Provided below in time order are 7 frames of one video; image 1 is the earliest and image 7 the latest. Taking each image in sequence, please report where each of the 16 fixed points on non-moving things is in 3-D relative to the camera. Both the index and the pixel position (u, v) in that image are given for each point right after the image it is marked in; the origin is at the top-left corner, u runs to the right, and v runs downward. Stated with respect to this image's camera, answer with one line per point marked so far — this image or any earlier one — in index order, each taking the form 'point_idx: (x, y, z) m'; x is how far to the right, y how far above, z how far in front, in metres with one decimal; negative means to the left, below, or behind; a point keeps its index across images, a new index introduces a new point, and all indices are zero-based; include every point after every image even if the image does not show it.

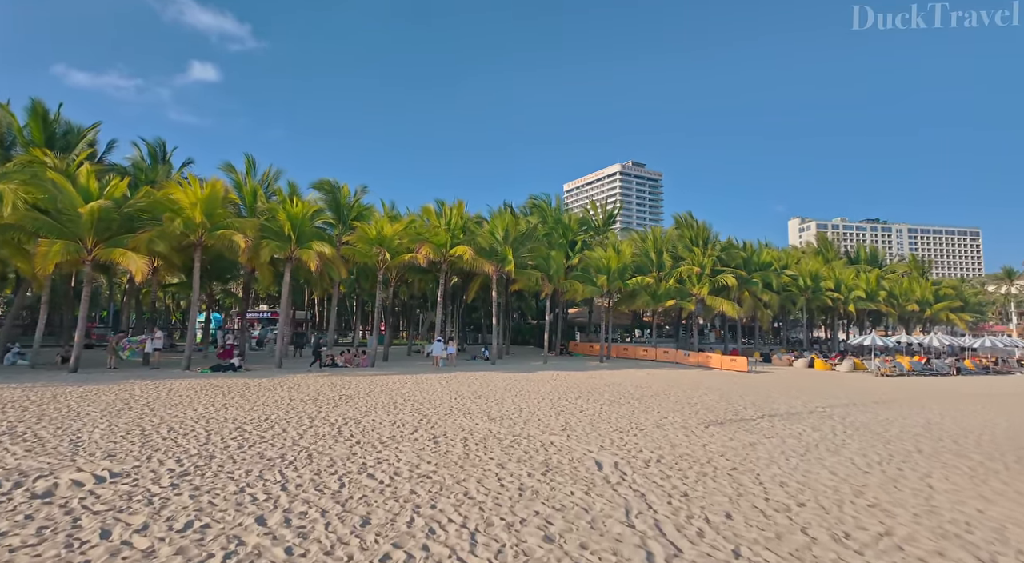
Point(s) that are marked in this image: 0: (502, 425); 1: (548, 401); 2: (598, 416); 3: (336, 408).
0: (-0.2, -2.6, +10.0) m
1: (+0.9, -3.0, +14.2) m
2: (+1.8, -2.8, +11.8) m
3: (-3.7, -2.7, +11.7) m
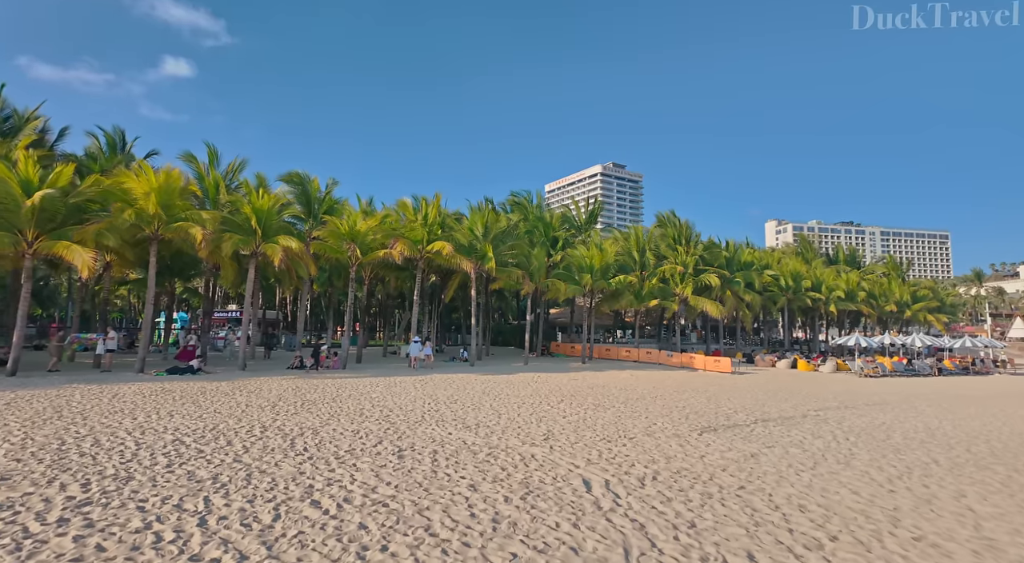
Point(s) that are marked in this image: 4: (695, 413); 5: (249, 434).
0: (-0.6, -2.5, +9.0) m
1: (+0.4, -3.0, +13.3) m
2: (+1.4, -2.7, +10.9) m
3: (-4.1, -2.6, +10.6) m
4: (+4.4, -3.1, +13.3) m
5: (-4.1, -2.4, +8.8) m
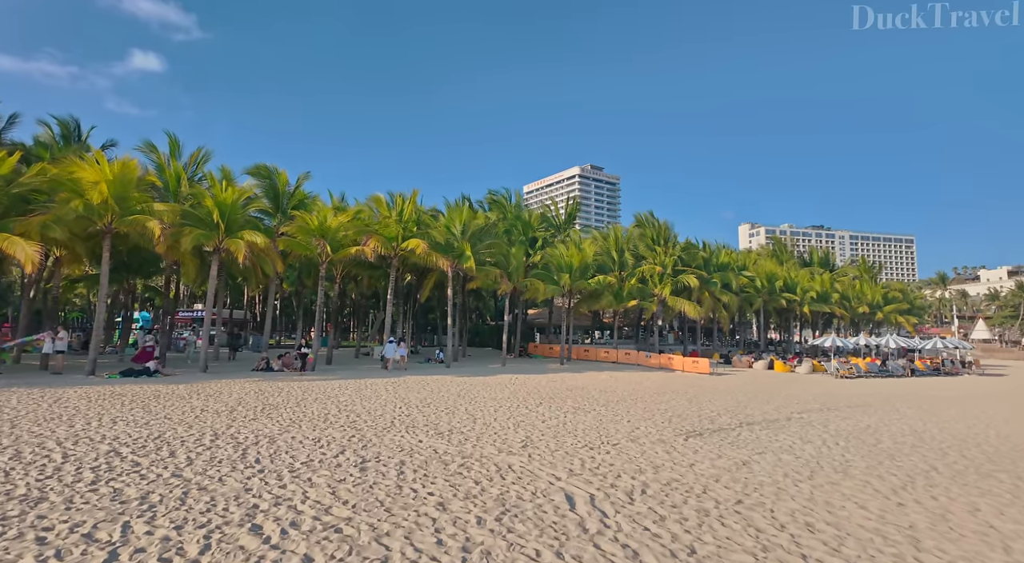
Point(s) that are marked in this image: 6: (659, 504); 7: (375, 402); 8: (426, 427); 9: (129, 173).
0: (-0.9, -2.4, +8.3) m
1: (-0.1, -2.9, +12.7) m
2: (+0.9, -2.7, +10.3) m
3: (-4.6, -2.5, +9.8) m
4: (+3.8, -3.1, +12.9) m
5: (-4.5, -2.3, +8.0) m
6: (+1.4, -2.1, +5.2) m
7: (-3.3, -2.9, +13.3) m
8: (-1.5, -2.5, +9.7) m
9: (-10.9, +3.1, +15.9) m
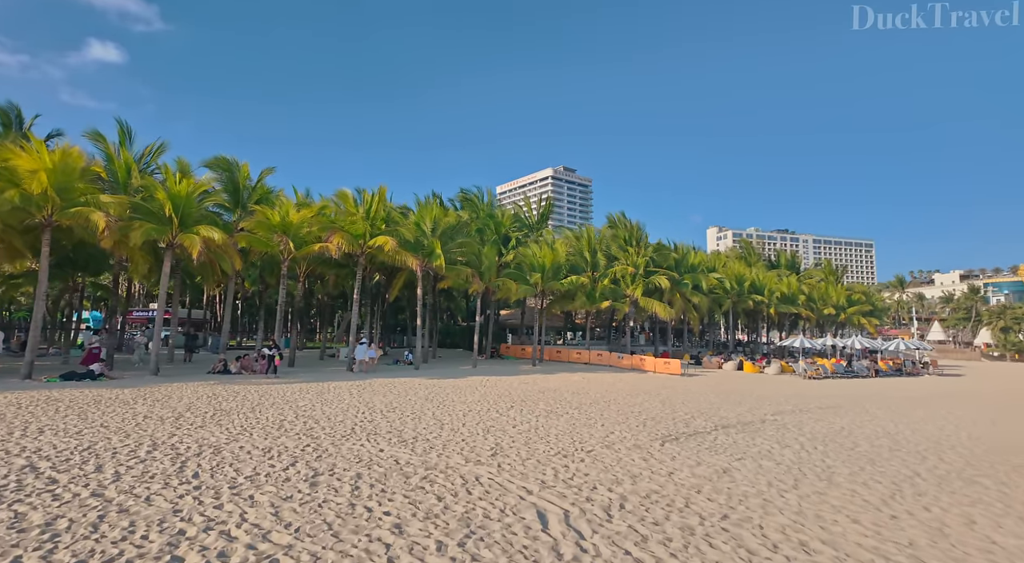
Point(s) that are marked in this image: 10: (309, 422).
0: (-1.4, -2.4, +7.8) m
1: (-0.8, -2.9, +12.1) m
2: (+0.4, -2.7, +9.8) m
3: (-5.1, -2.4, +9.1) m
4: (+3.1, -3.1, +12.5) m
5: (-4.9, -2.2, +7.2) m
6: (+1.1, -2.0, +4.7) m
7: (-4.0, -2.8, +12.6) m
8: (-2.0, -2.5, +9.1) m
9: (-11.7, +3.2, +14.8) m
10: (-3.7, -2.6, +10.3) m
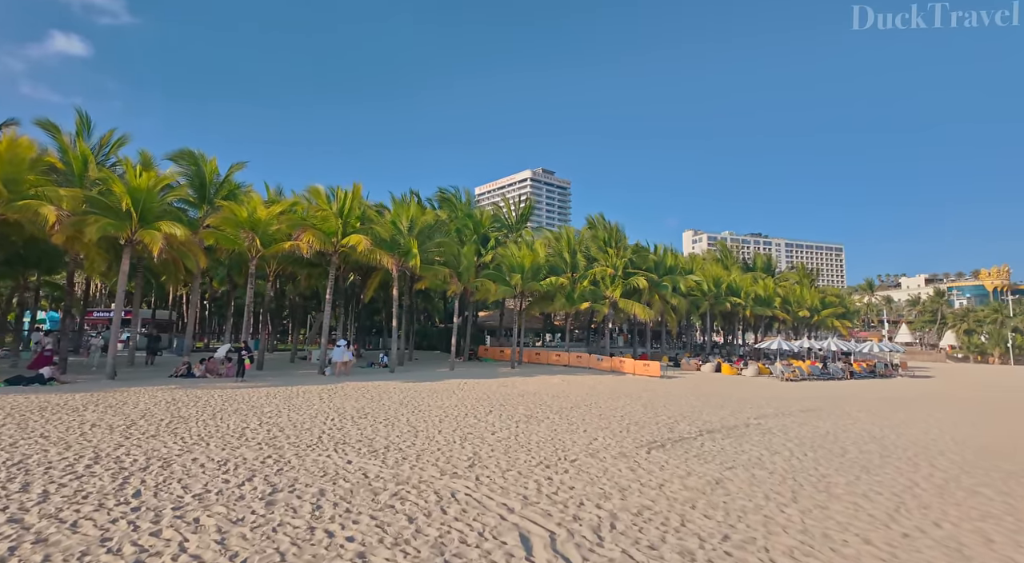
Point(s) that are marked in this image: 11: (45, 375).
0: (-1.6, -2.3, +7.2) m
1: (-1.3, -2.8, +11.5) m
2: (0.0, -2.6, +9.3) m
3: (-5.4, -2.4, +8.3) m
4: (+2.7, -3.1, +12.1) m
5: (-5.1, -2.2, +6.5) m
6: (+0.9, -2.0, +4.3) m
7: (-4.4, -2.8, +11.9) m
8: (-2.3, -2.5, +8.5) m
9: (-12.2, +3.2, +13.8) m
10: (-4.1, -2.5, +9.6) m
11: (-12.3, -2.5, +14.8) m
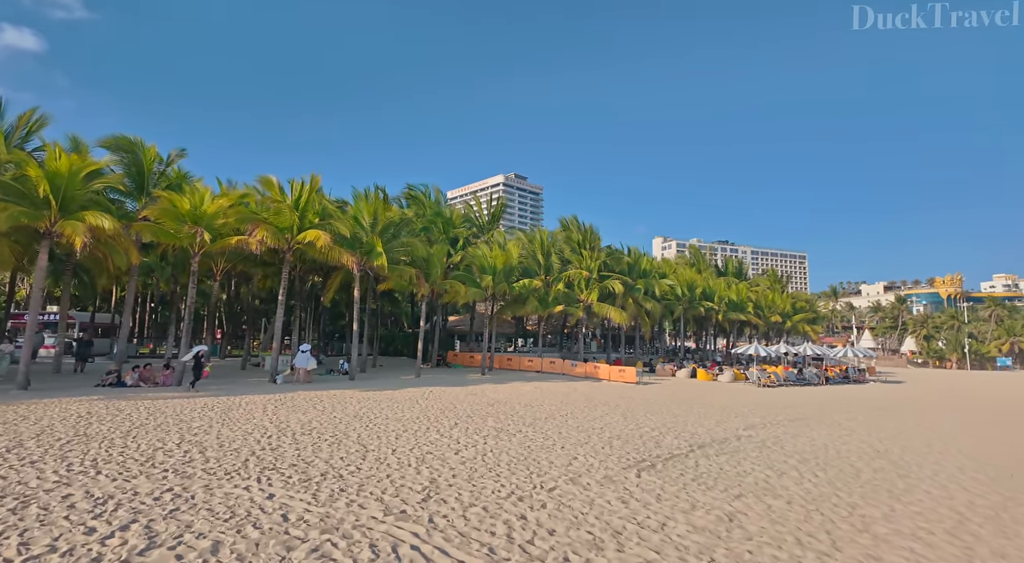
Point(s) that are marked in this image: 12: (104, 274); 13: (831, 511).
0: (-2.0, -2.2, +5.7) m
1: (-1.8, -2.8, +10.1) m
2: (-0.4, -2.5, +7.9) m
3: (-5.8, -2.2, +6.7) m
4: (+2.1, -3.0, +10.8) m
5: (-5.5, -2.0, +4.8) m
6: (+0.7, -1.9, +2.9) m
7: (-5.0, -2.7, +10.3) m
8: (-2.8, -2.3, +7.0) m
9: (-12.8, +3.4, +11.9) m
10: (-4.6, -2.4, +8.0) m
11: (-13.1, -2.4, +12.8) m
12: (-13.3, +0.2, +18.4) m
13: (+3.2, -2.3, +5.7) m
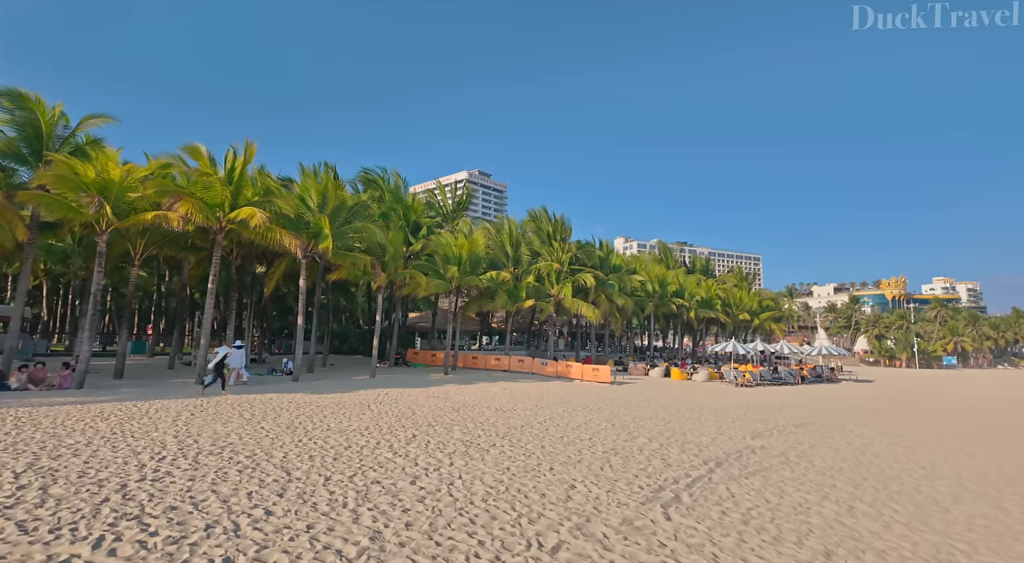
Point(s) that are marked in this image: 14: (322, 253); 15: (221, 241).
0: (-2.1, -1.8, +3.4) m
1: (-2.2, -2.4, +7.7) m
2: (-0.7, -2.2, +5.7) m
3: (-5.9, -1.8, +4.1) m
4: (+1.6, -2.7, +8.7) m
5: (-5.5, -1.6, +2.3) m
6: (+0.8, -1.5, +0.8) m
7: (-5.4, -2.3, +7.8) m
8: (-2.9, -2.0, +4.6) m
9: (-13.2, +3.8, +8.8) m
10: (-4.8, -2.0, +5.5) m
11: (-13.6, -1.9, +9.7) m
12: (-14.1, +0.7, +15.3) m
13: (+3.1, -2.0, +3.7) m
14: (-6.5, +1.0, +19.3) m
15: (-8.9, +1.3, +17.3) m
